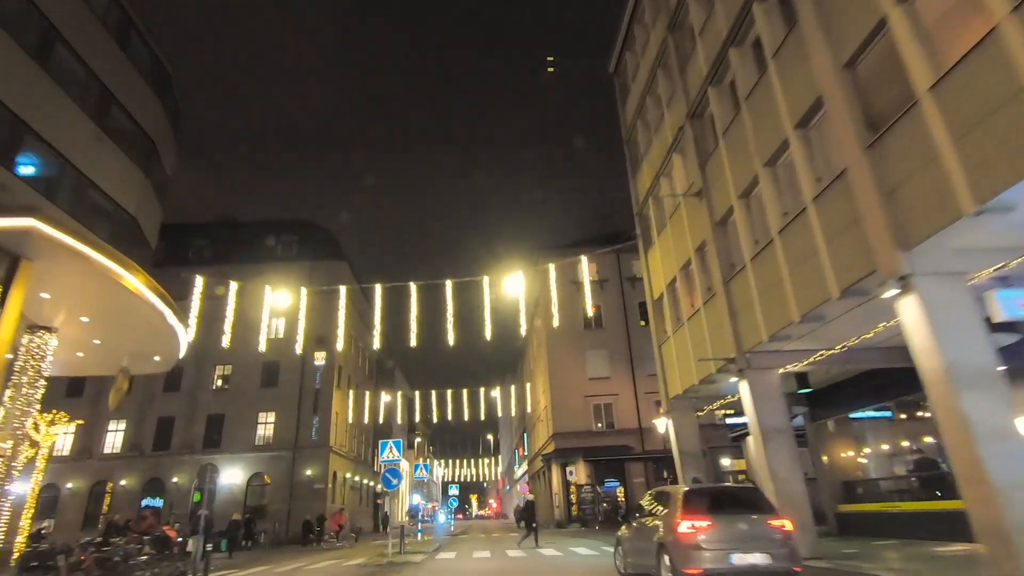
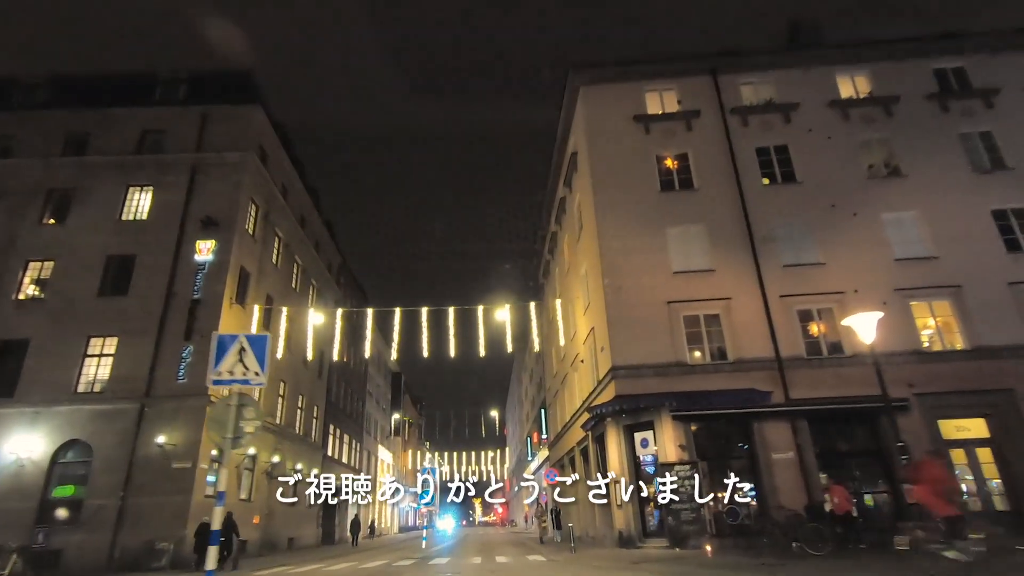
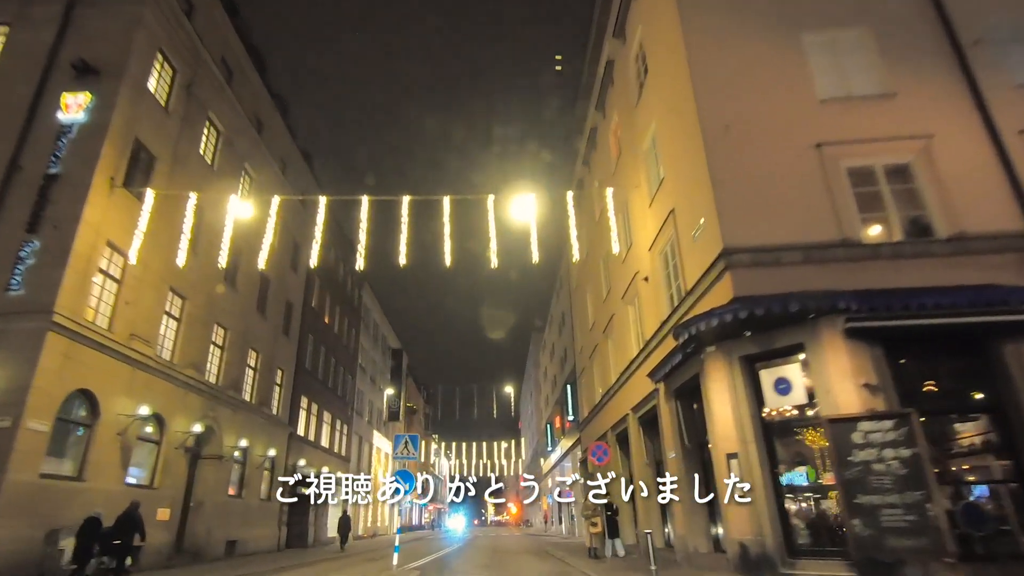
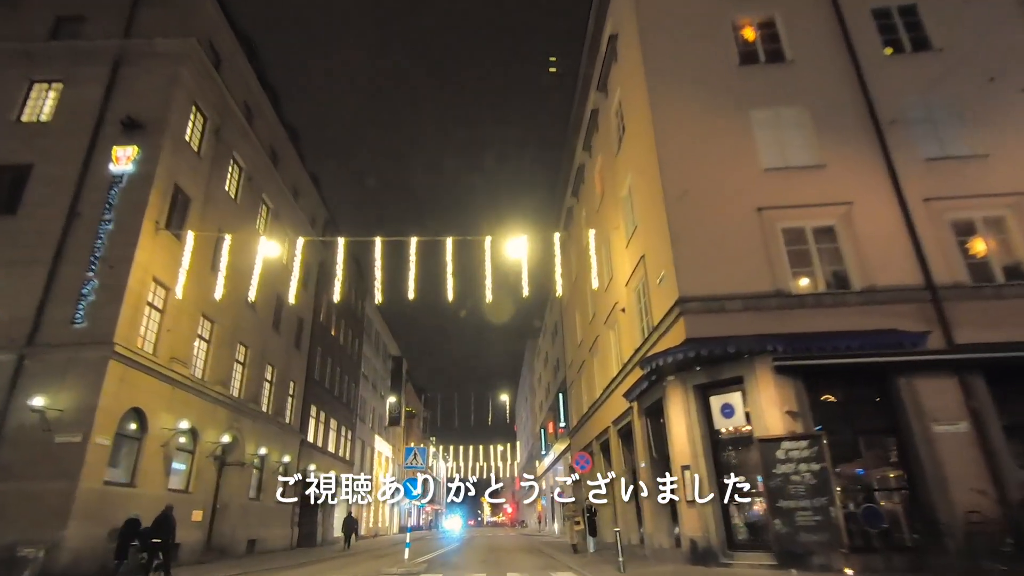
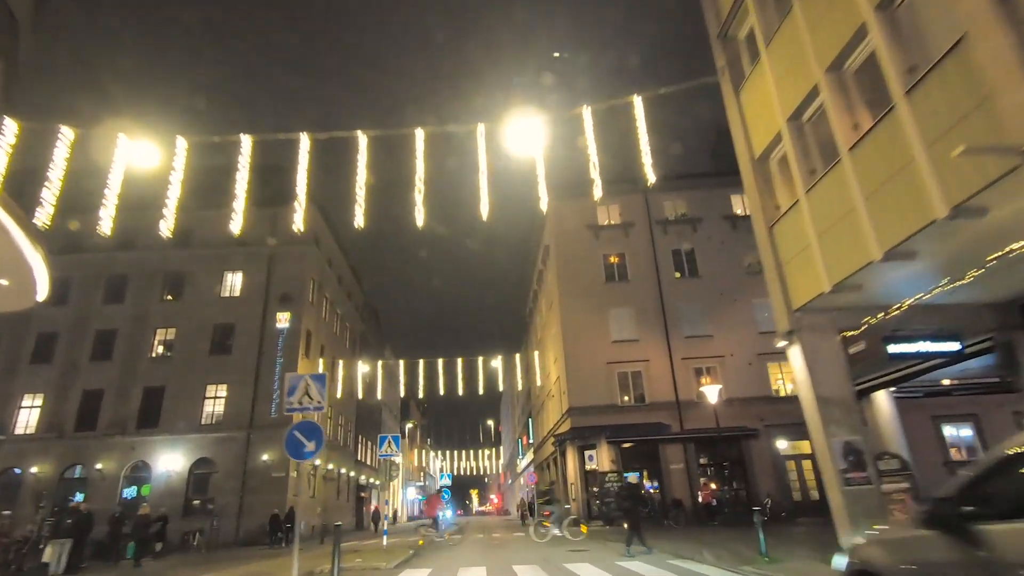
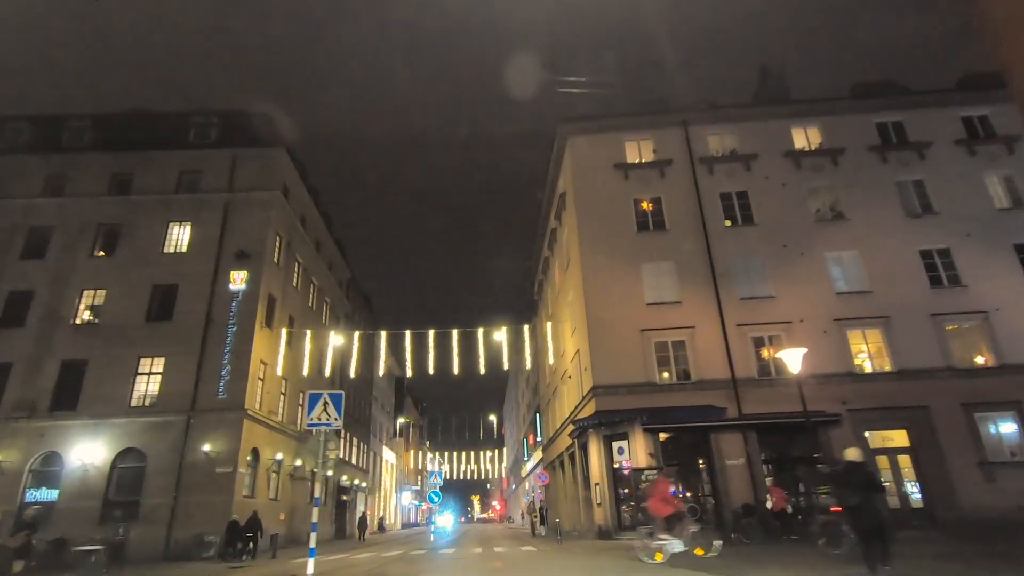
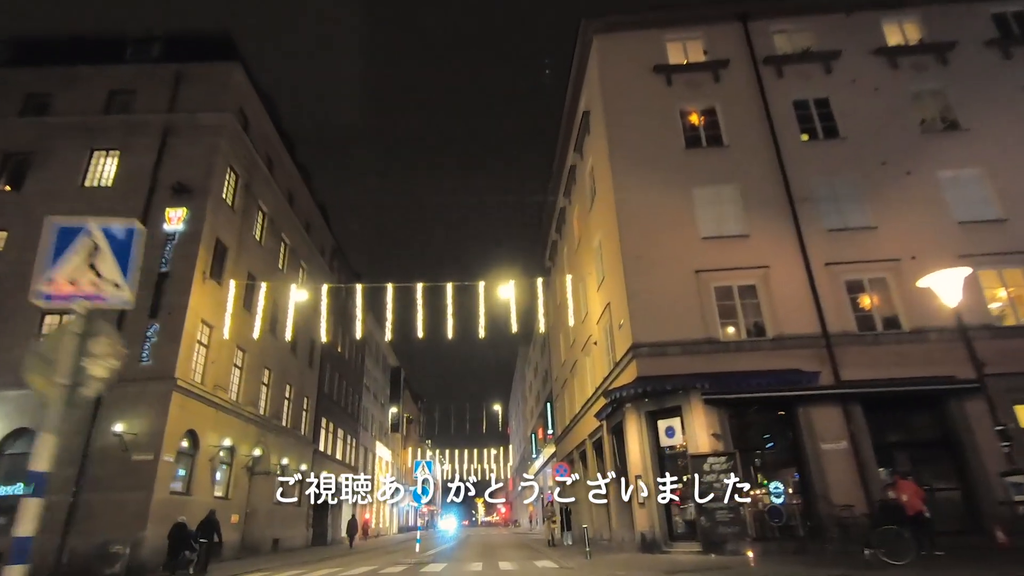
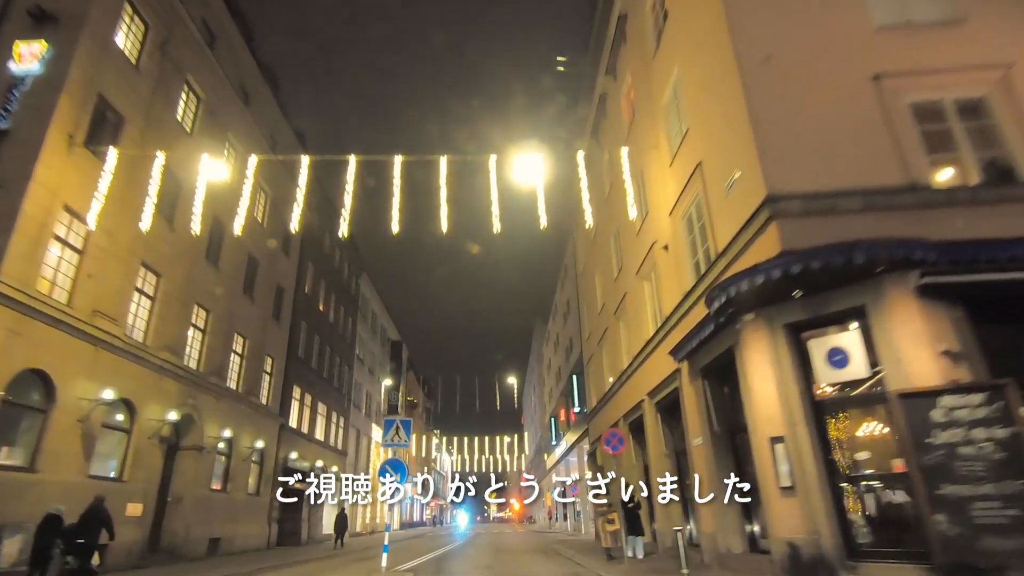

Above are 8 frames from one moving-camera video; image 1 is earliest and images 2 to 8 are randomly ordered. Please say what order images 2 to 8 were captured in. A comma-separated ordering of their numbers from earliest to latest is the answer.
5, 6, 2, 7, 4, 3, 8
